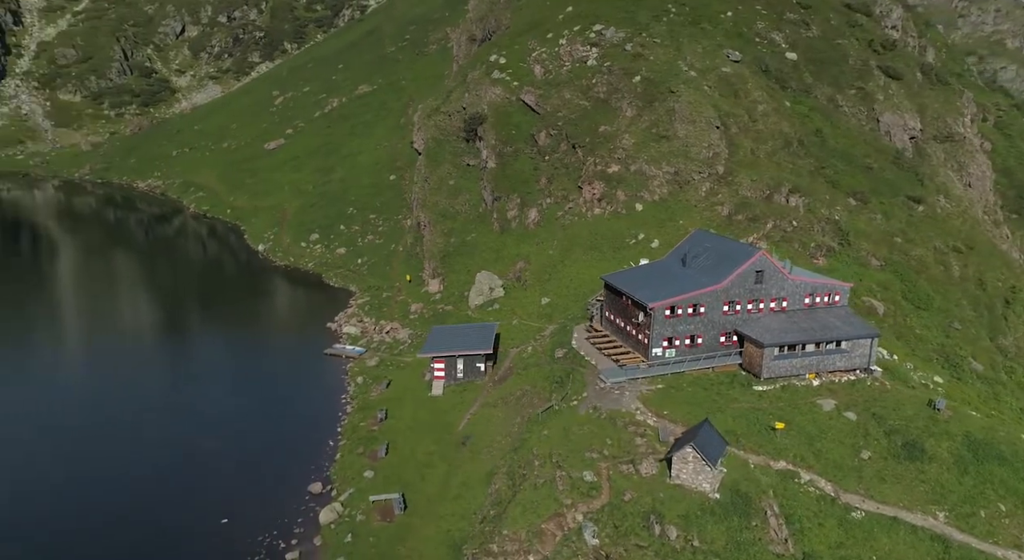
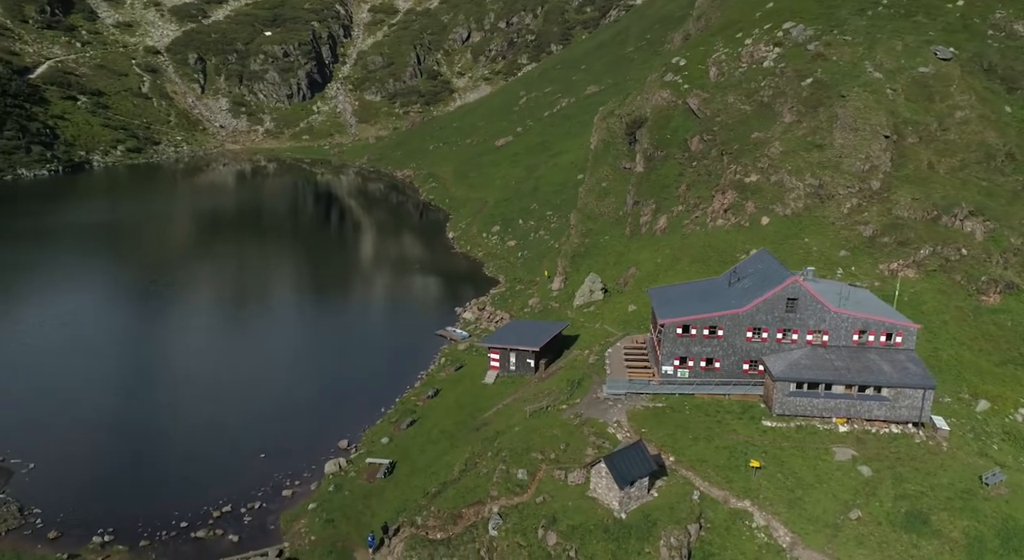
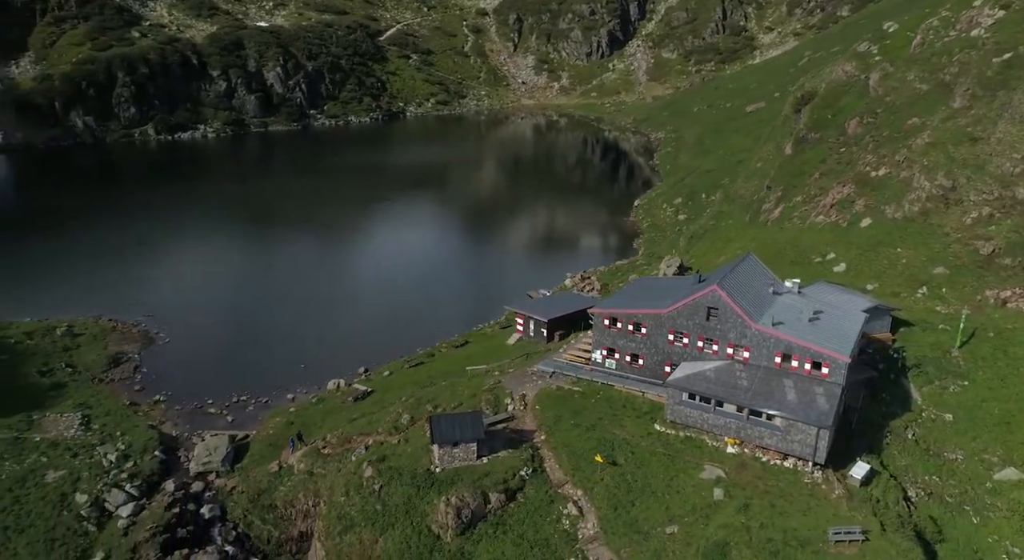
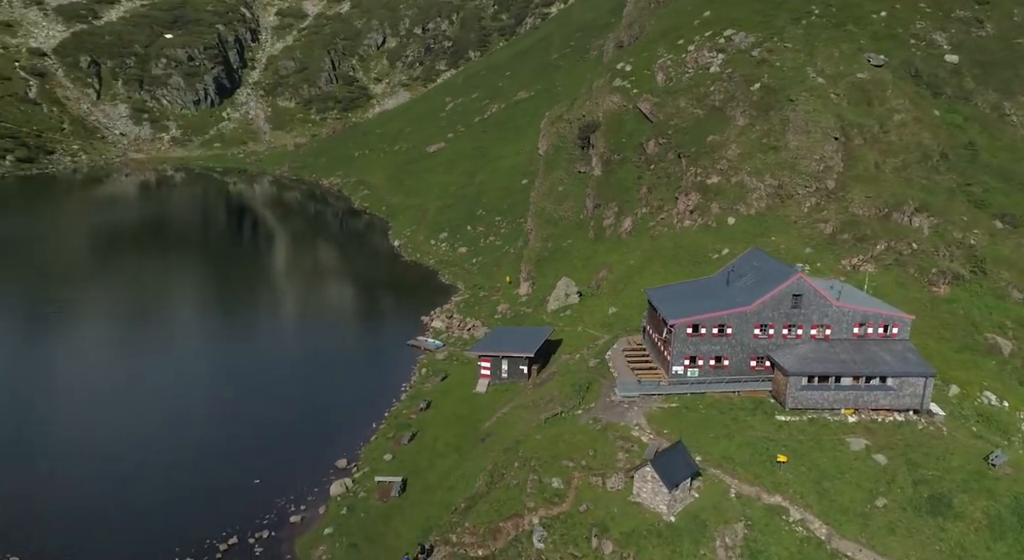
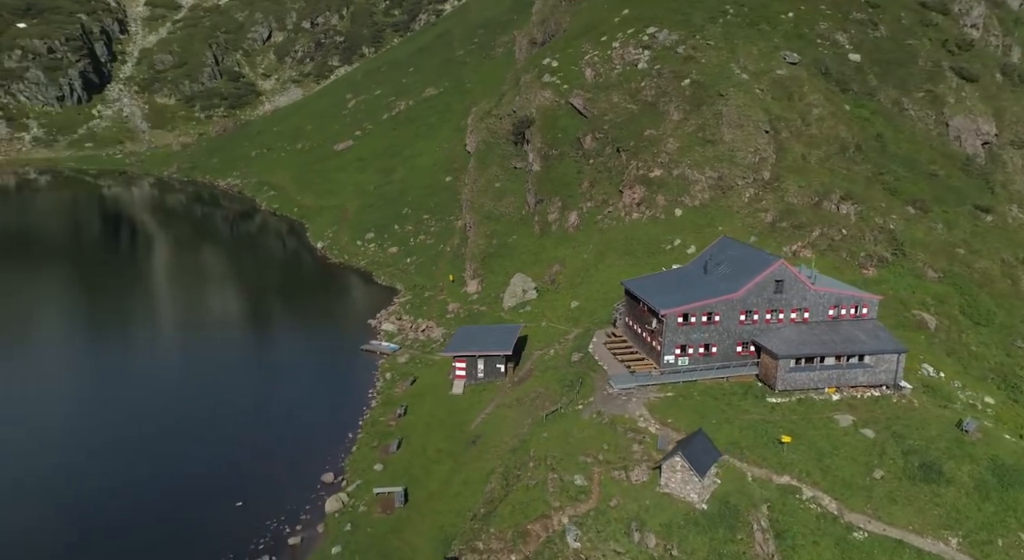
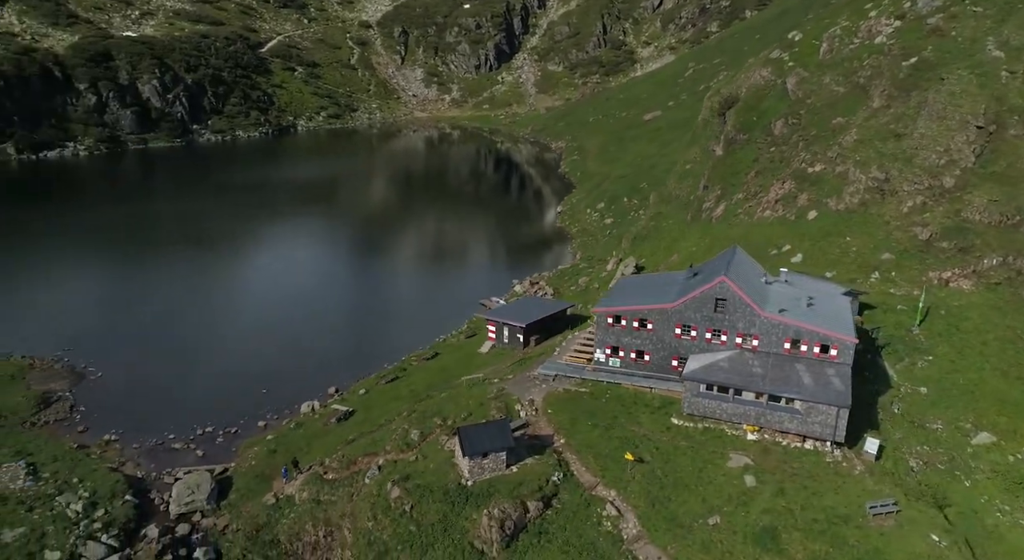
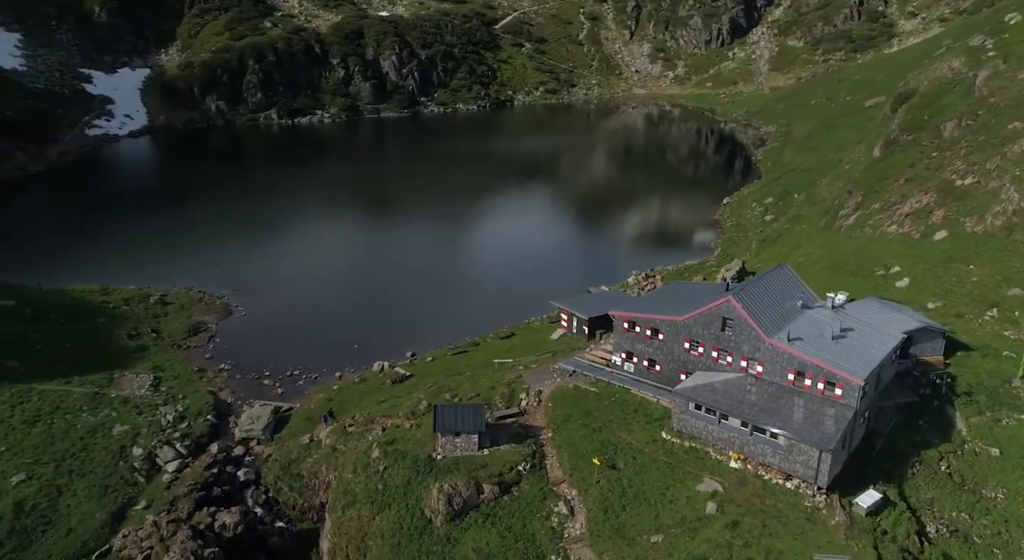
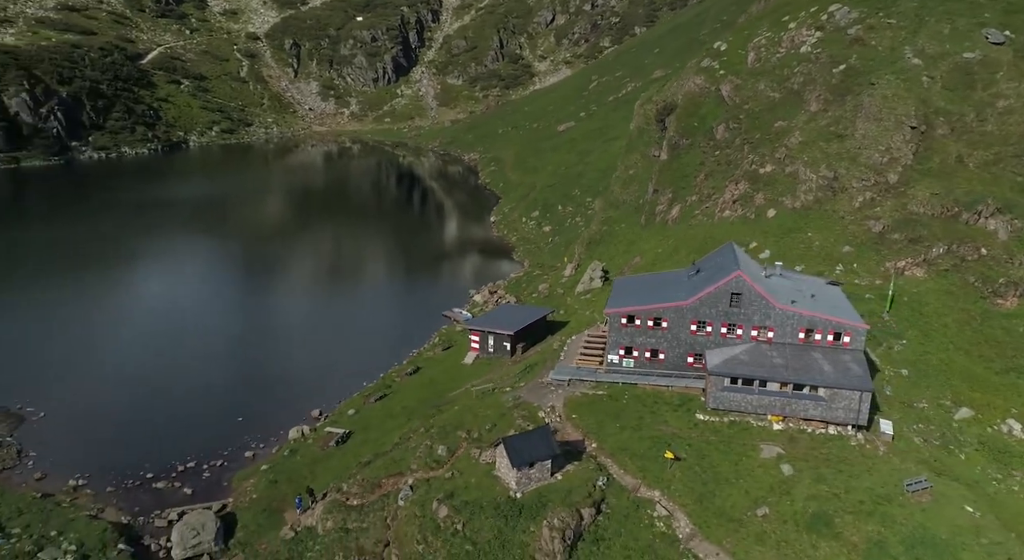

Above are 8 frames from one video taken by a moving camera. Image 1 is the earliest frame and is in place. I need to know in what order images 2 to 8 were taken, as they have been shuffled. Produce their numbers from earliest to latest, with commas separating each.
5, 4, 2, 8, 6, 3, 7
